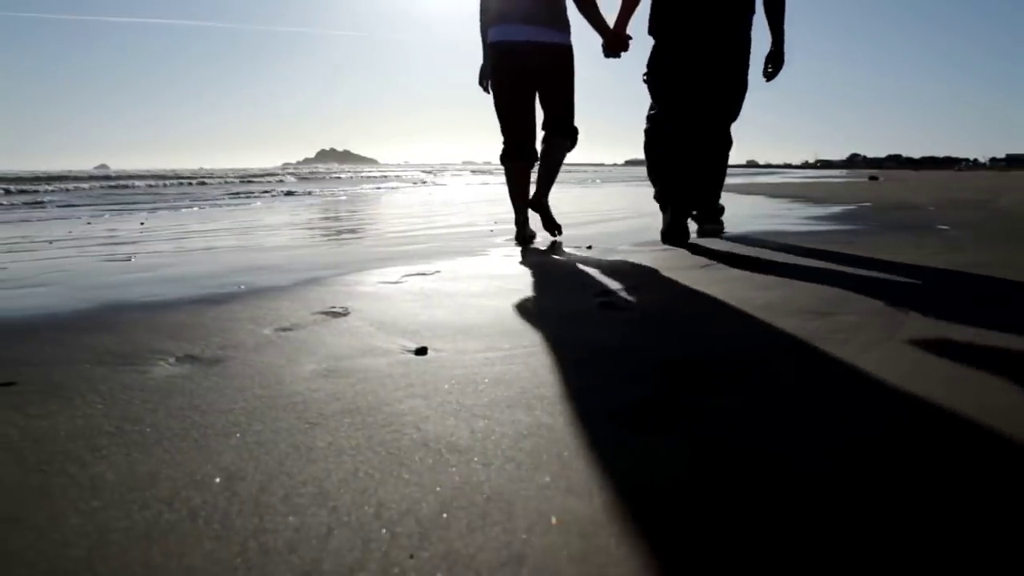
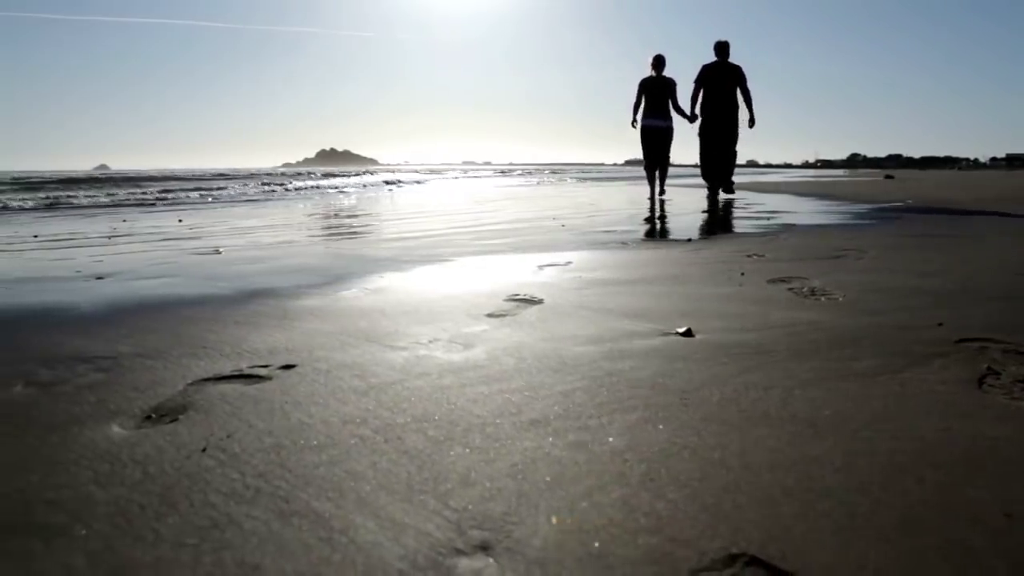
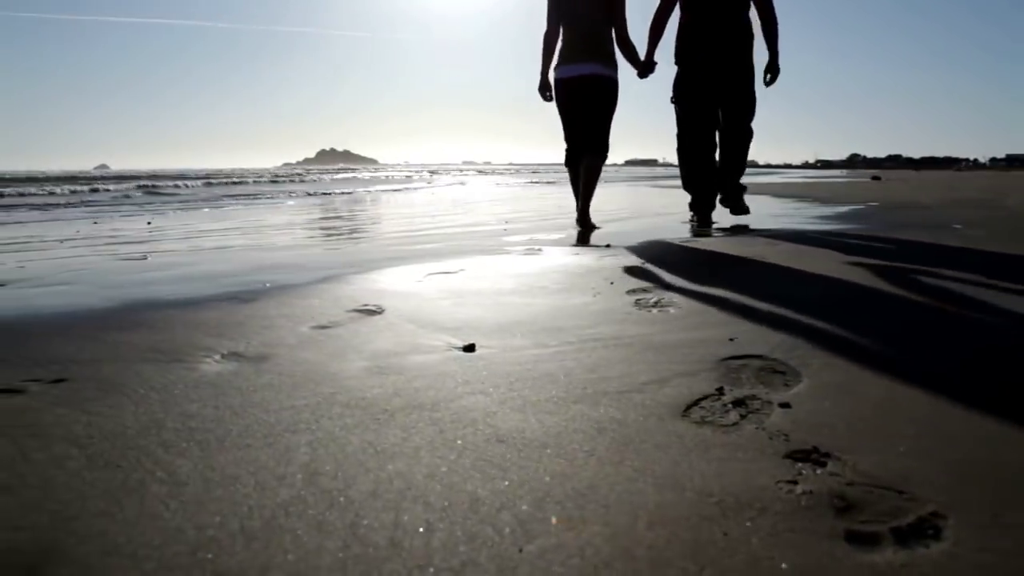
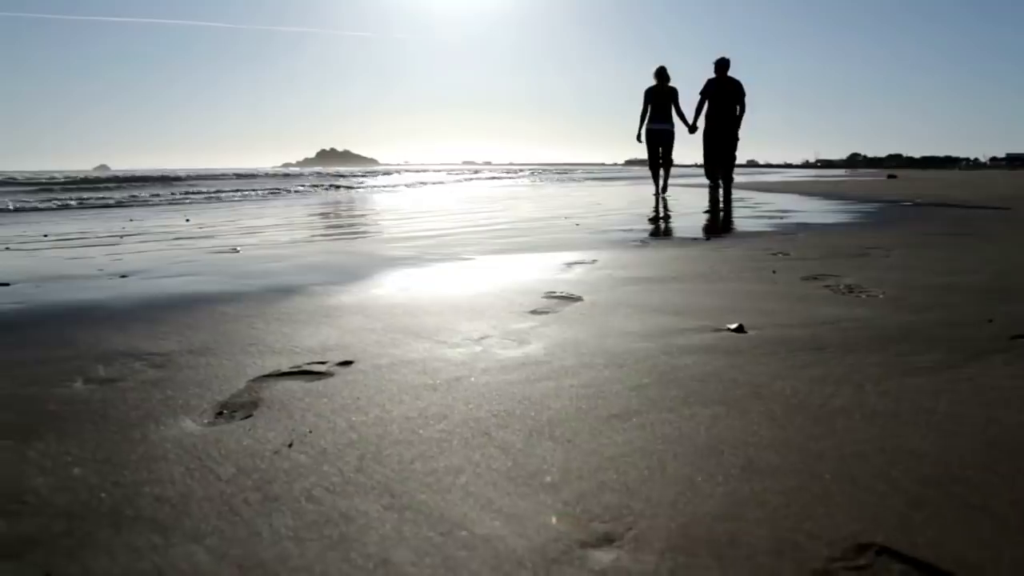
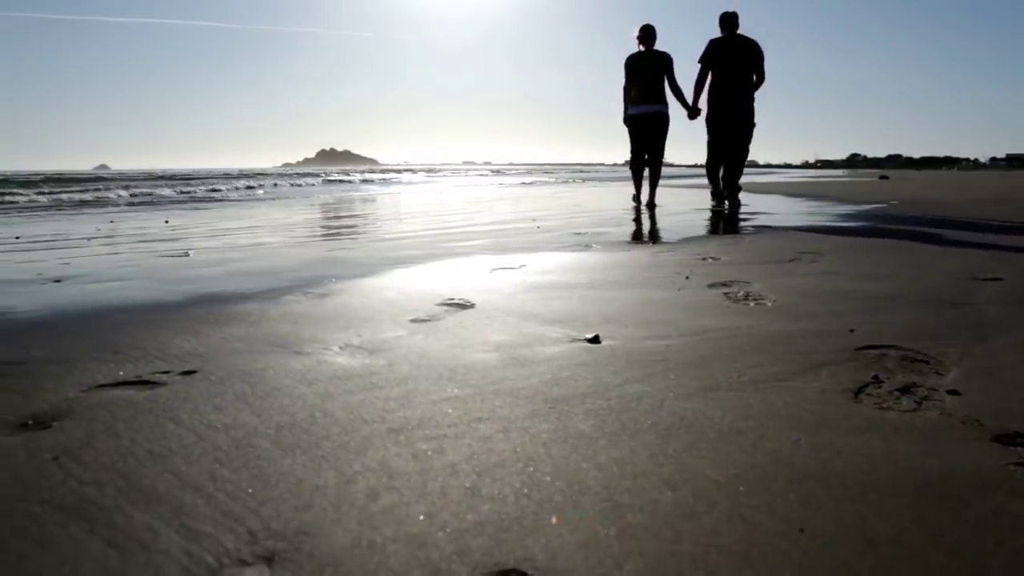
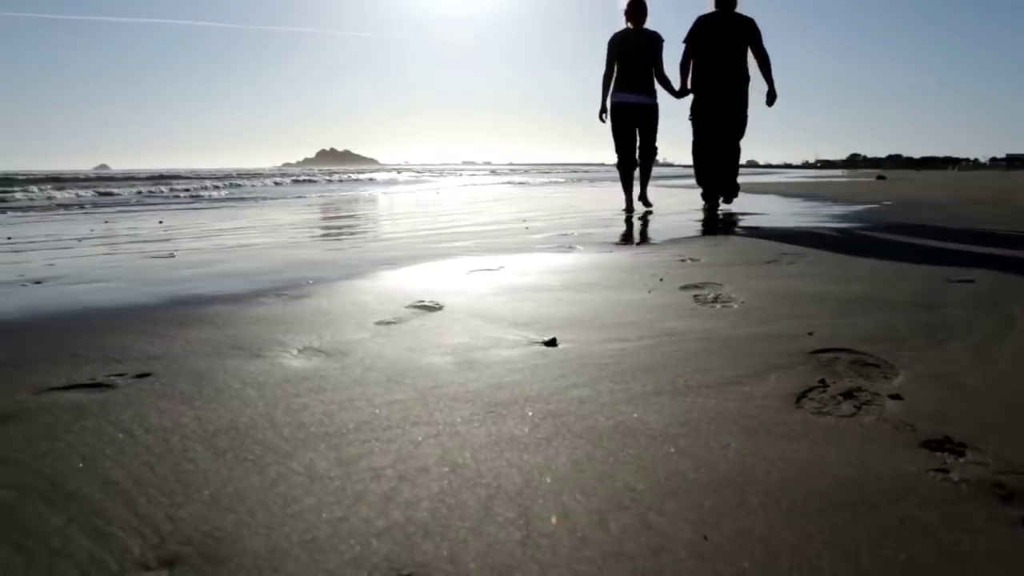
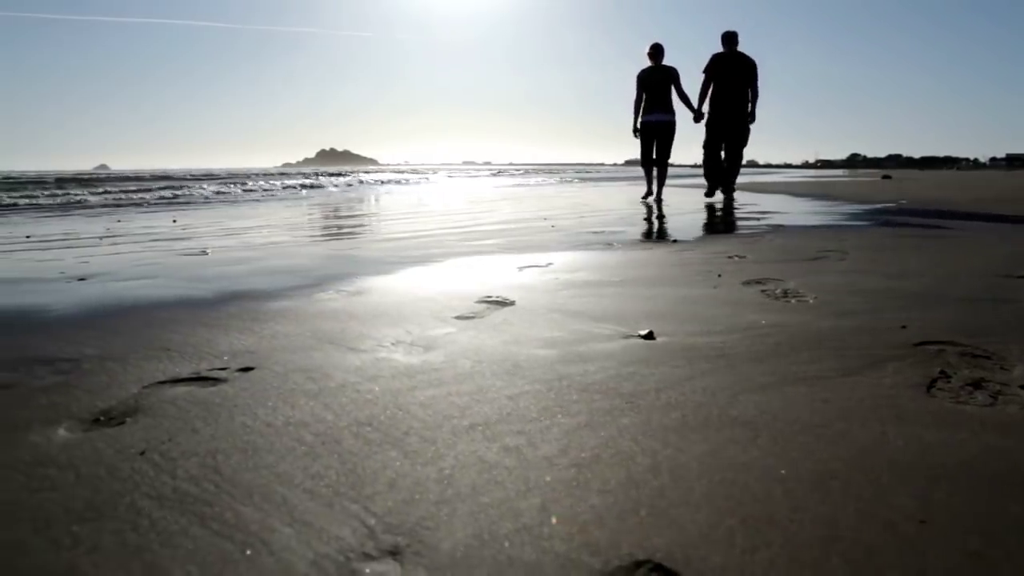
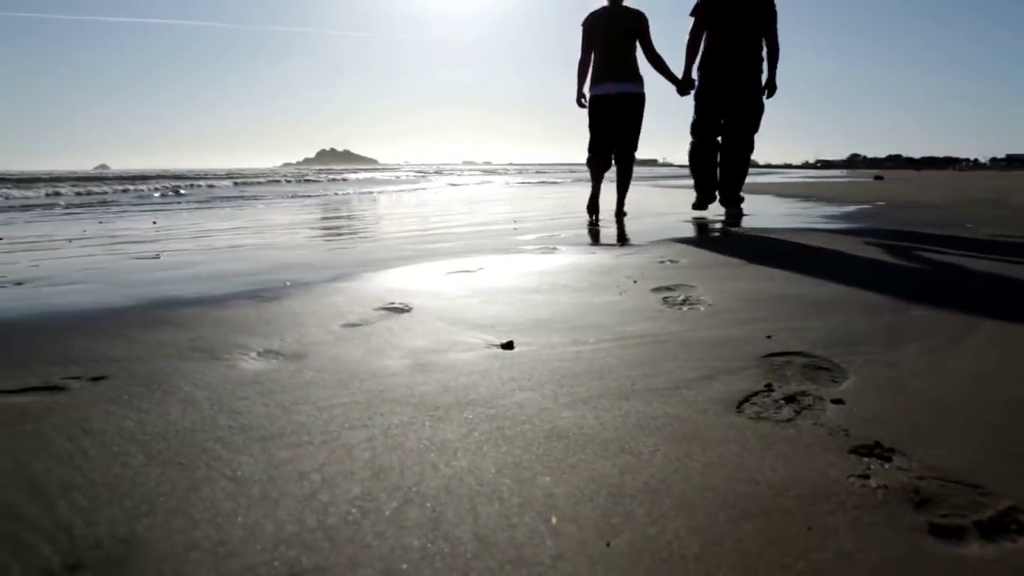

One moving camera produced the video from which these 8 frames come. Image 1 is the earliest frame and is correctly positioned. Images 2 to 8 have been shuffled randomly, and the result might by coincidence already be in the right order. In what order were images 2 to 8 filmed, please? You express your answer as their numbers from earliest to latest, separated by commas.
3, 8, 6, 5, 7, 2, 4
